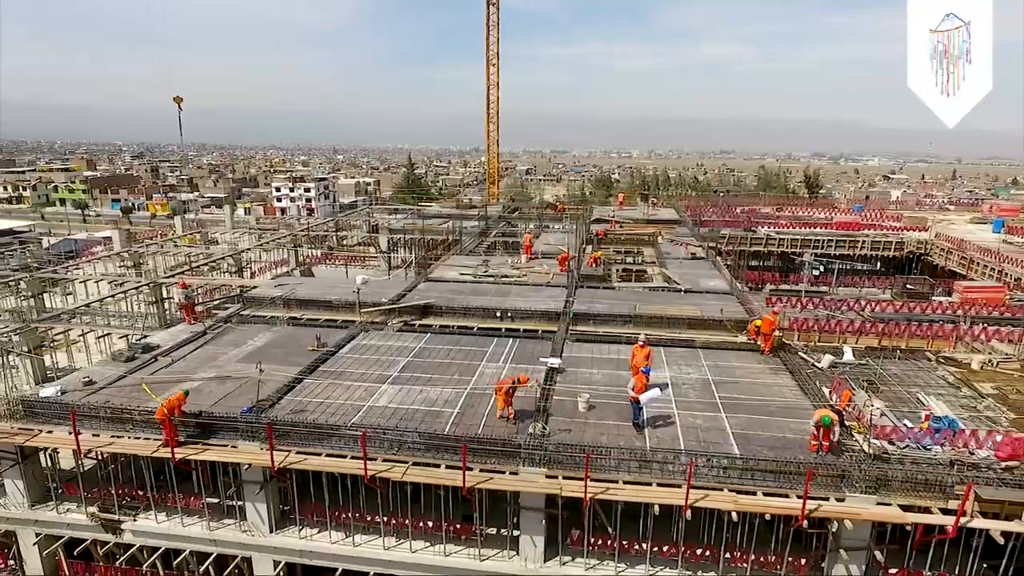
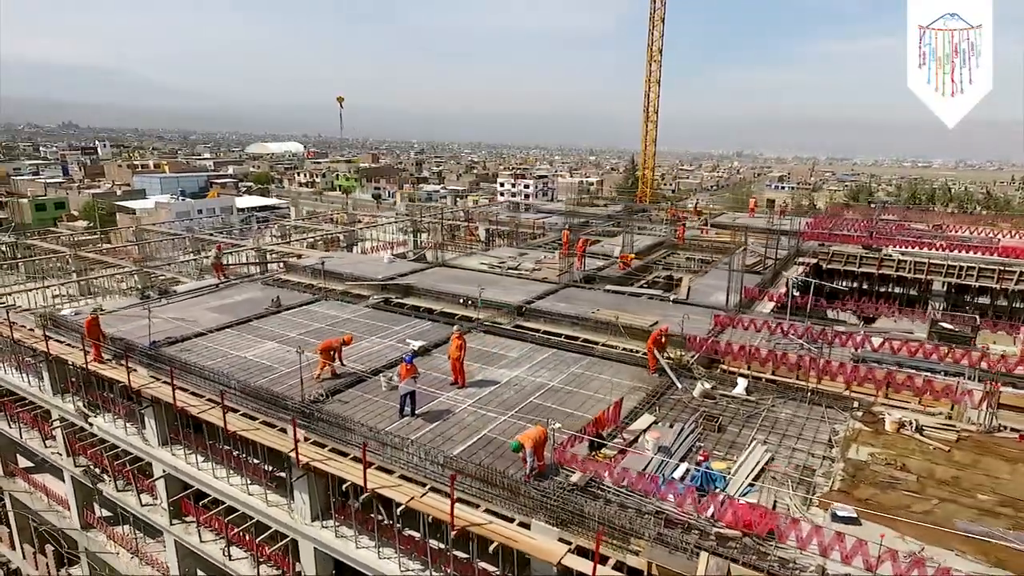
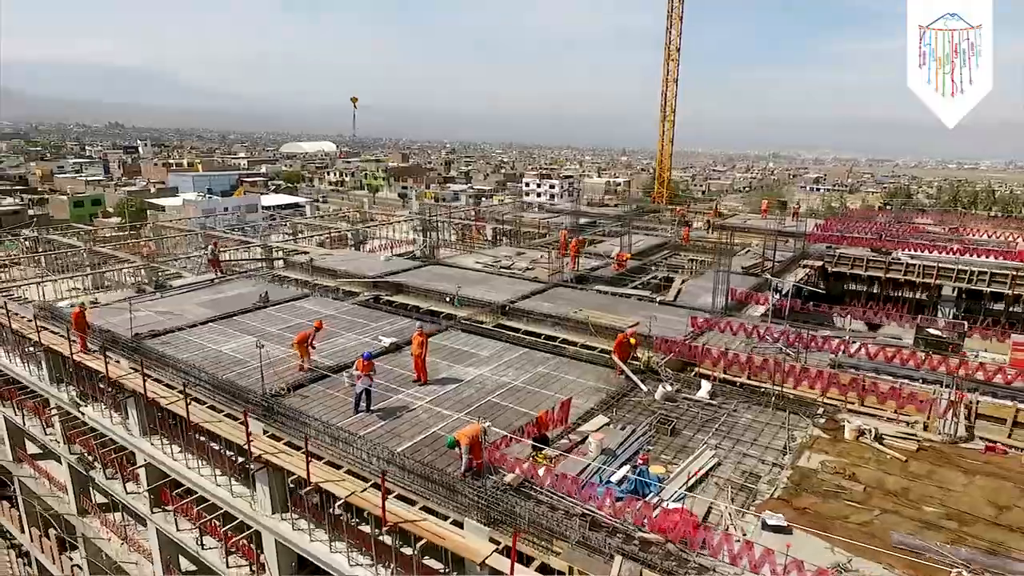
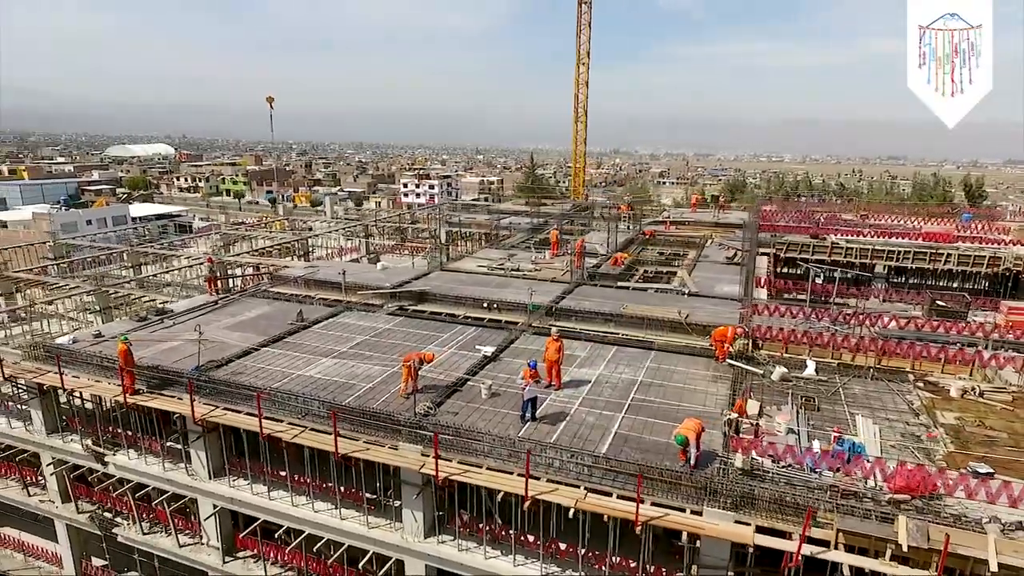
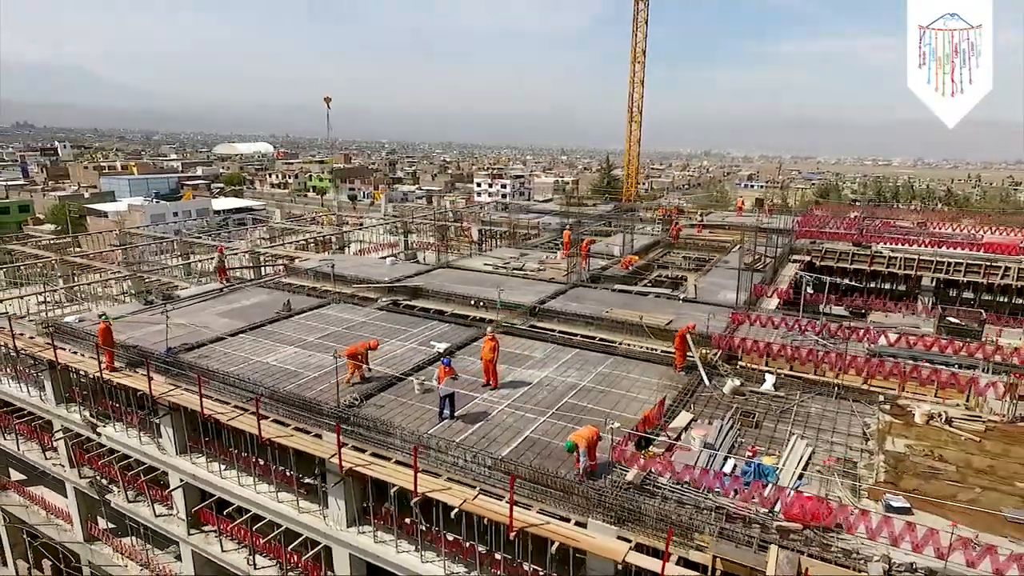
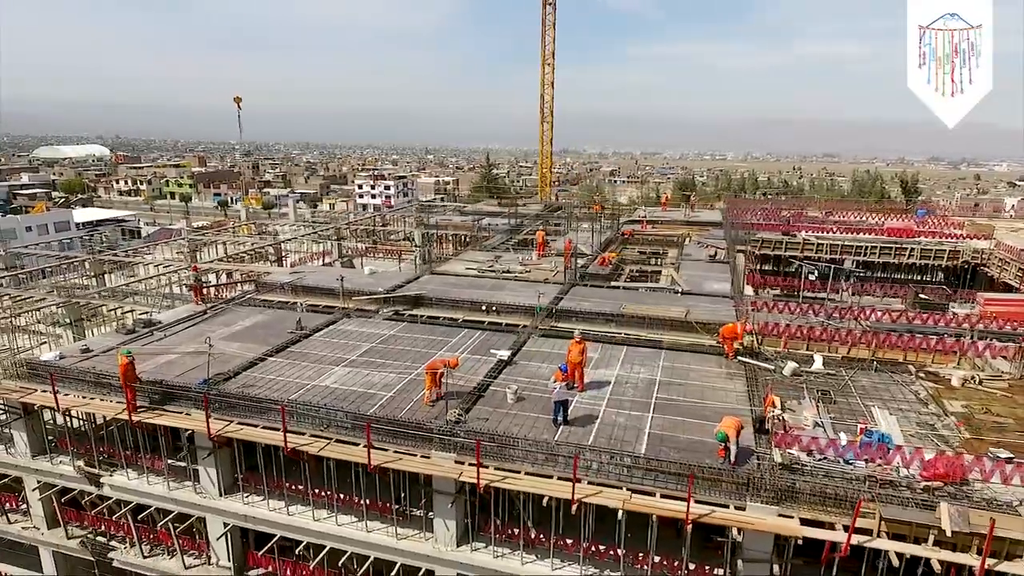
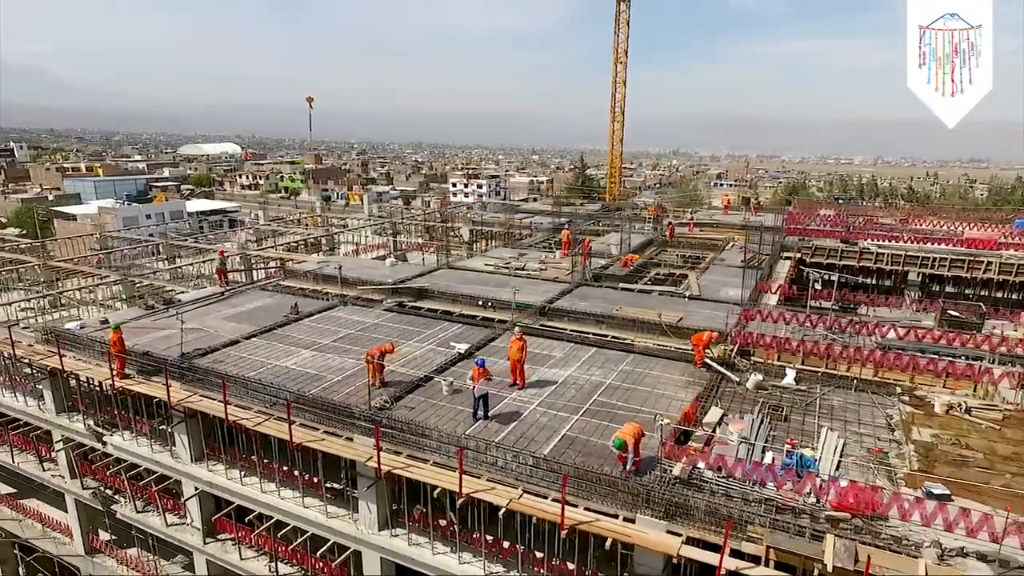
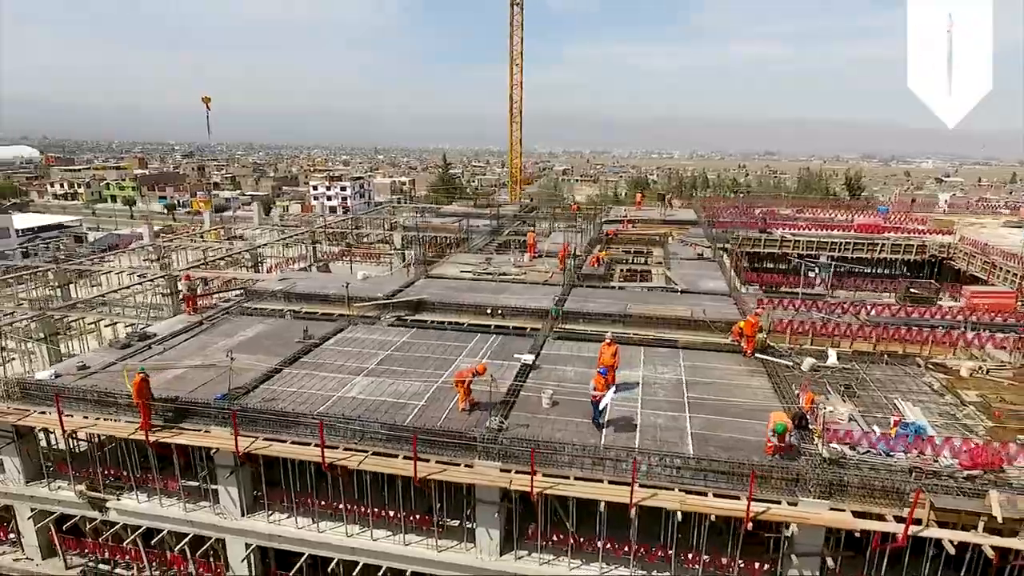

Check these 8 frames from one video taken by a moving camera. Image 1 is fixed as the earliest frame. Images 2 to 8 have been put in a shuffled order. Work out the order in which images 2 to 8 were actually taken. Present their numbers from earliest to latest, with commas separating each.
8, 6, 4, 7, 5, 2, 3
